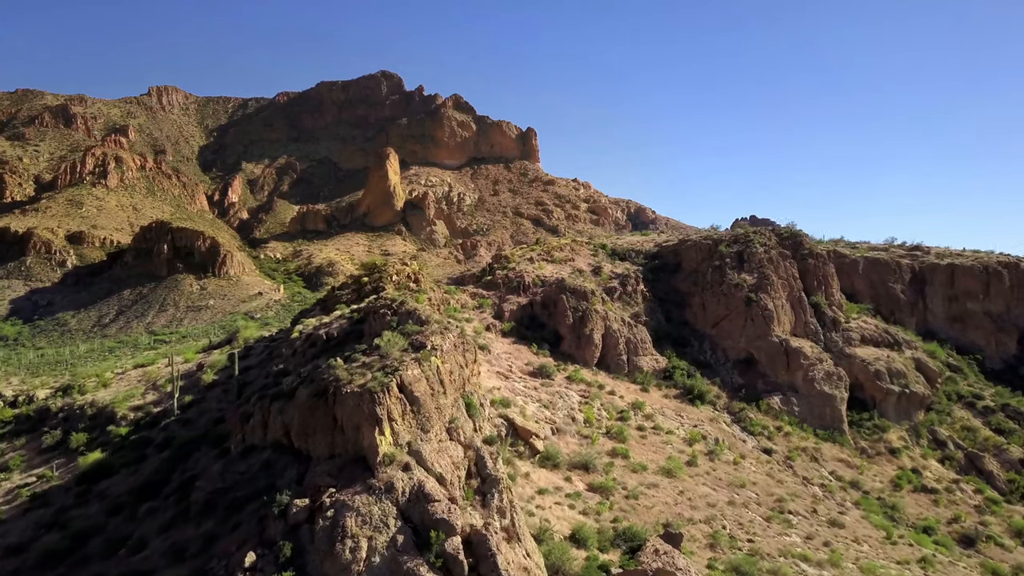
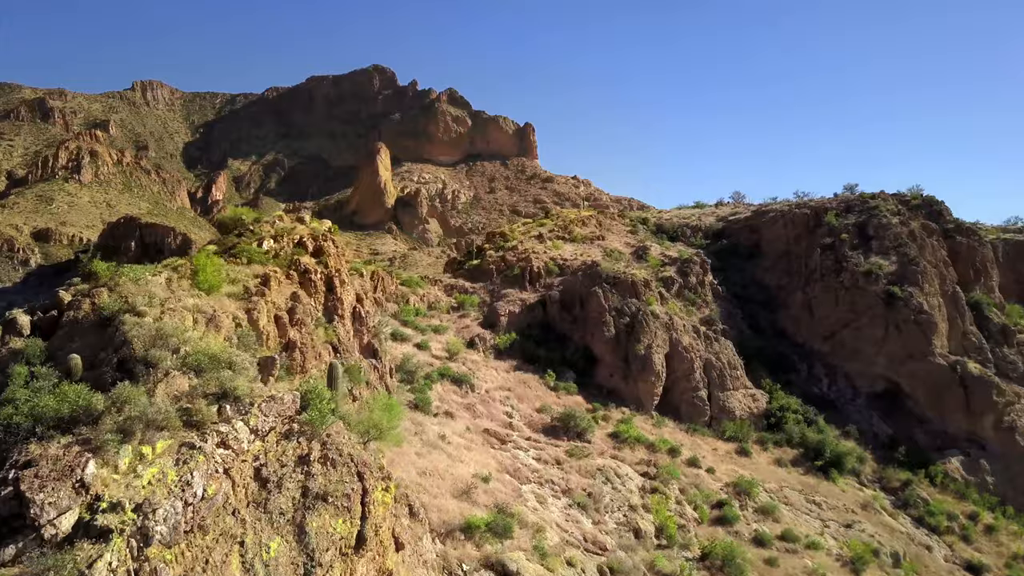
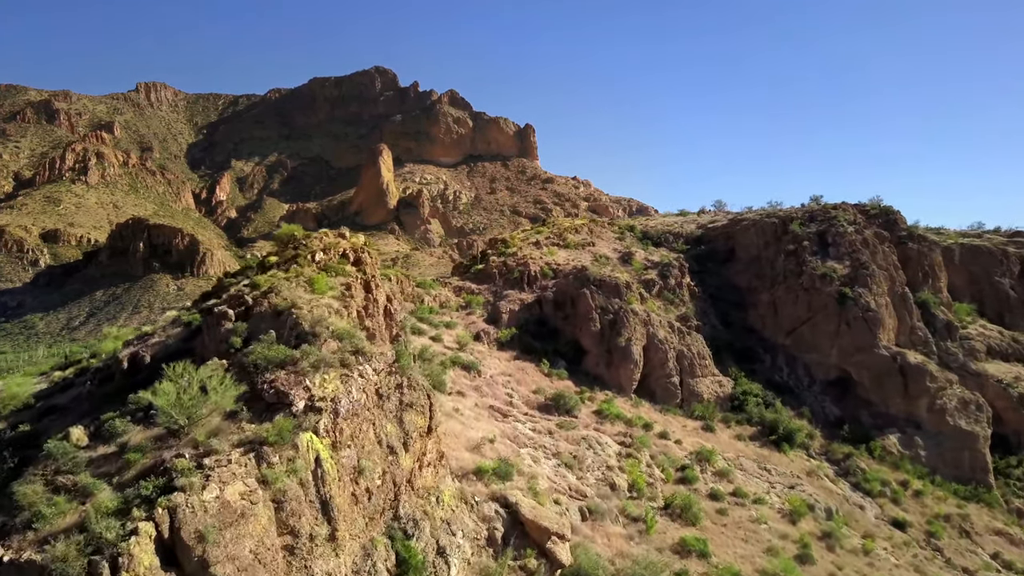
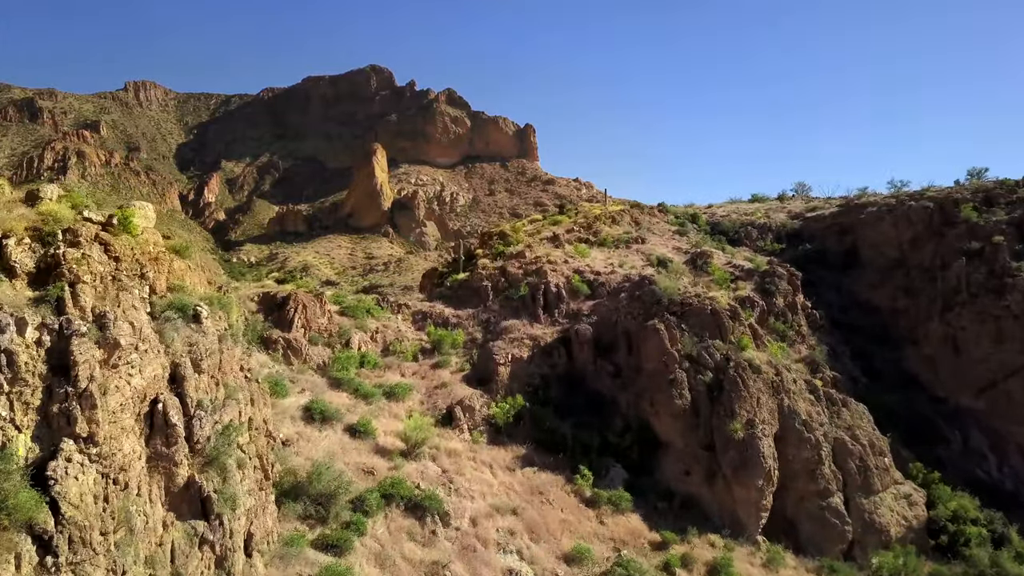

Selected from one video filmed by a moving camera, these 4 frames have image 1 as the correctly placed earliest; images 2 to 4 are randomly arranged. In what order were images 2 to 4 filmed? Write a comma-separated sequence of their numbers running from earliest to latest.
3, 2, 4
